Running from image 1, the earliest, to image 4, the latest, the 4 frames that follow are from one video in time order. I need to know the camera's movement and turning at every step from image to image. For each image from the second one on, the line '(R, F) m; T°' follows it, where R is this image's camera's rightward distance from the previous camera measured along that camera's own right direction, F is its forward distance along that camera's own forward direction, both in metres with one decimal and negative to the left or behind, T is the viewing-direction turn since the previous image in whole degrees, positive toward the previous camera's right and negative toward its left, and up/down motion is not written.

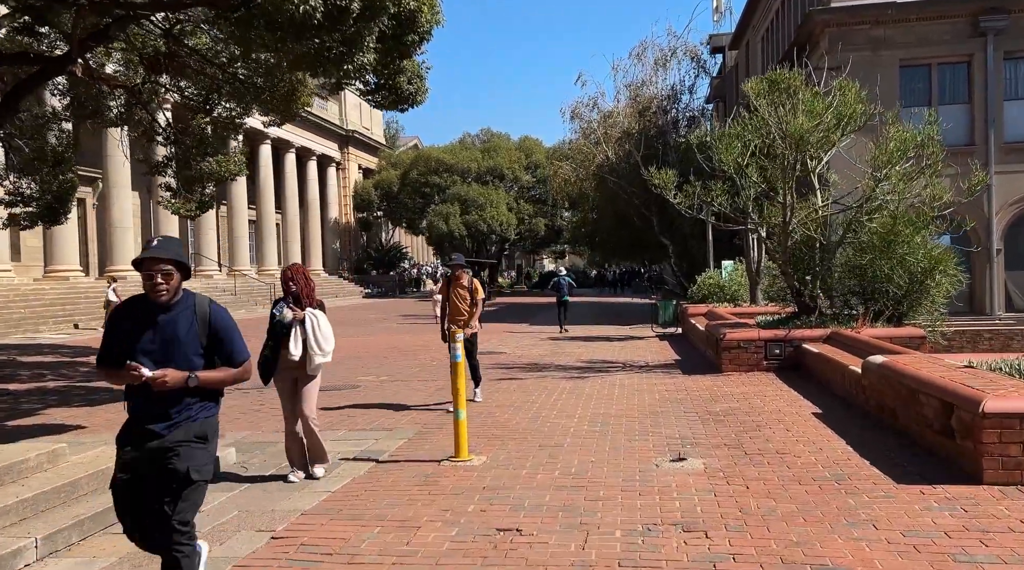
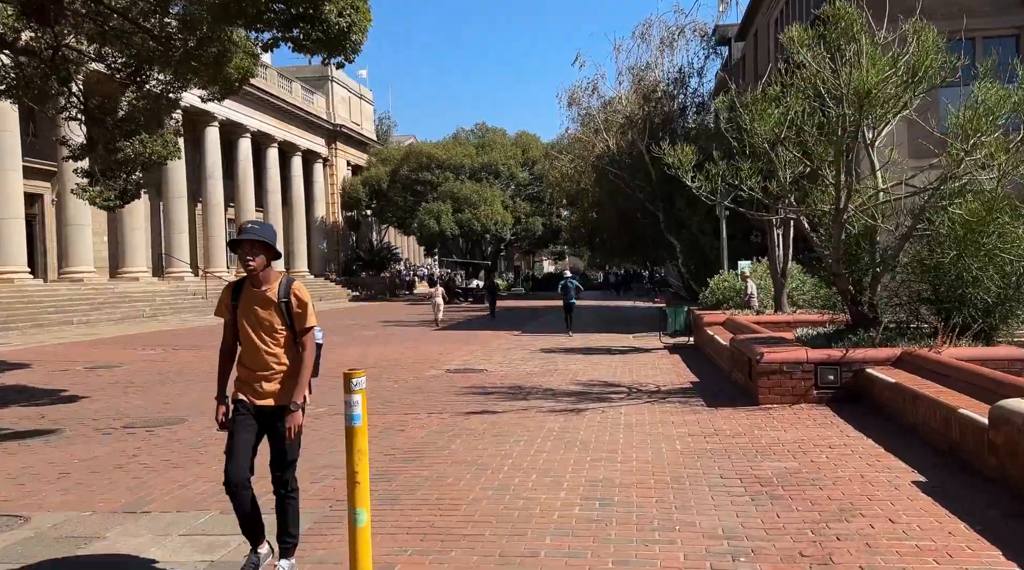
(+0.3, +3.0) m; 0°
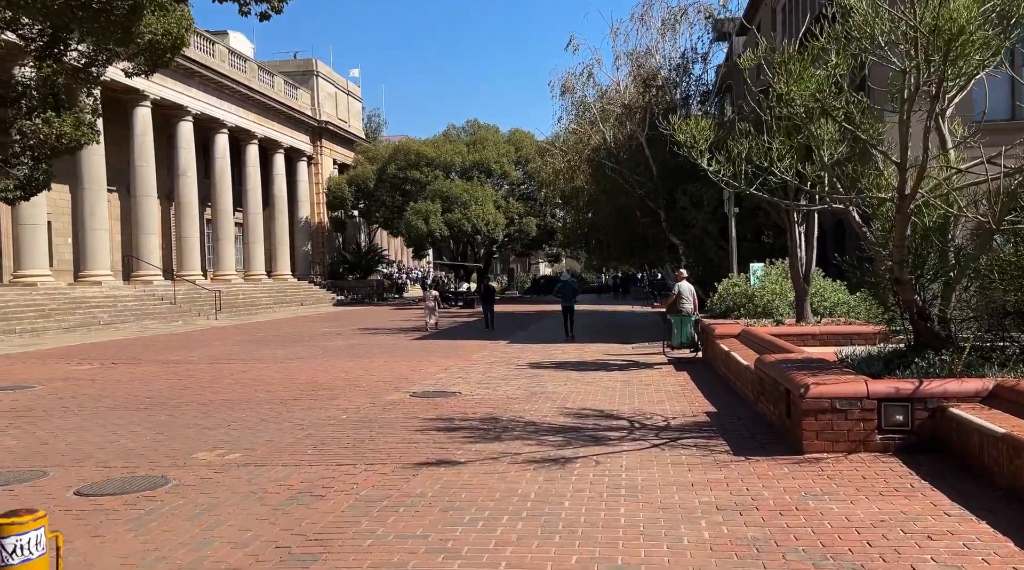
(+0.2, +2.4) m; 0°
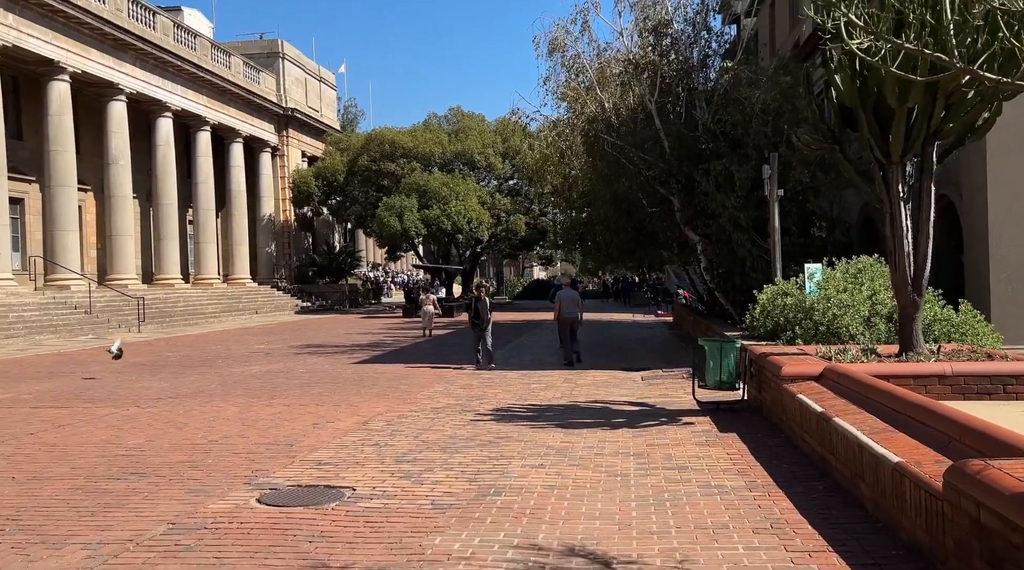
(+0.5, +5.7) m; 0°
